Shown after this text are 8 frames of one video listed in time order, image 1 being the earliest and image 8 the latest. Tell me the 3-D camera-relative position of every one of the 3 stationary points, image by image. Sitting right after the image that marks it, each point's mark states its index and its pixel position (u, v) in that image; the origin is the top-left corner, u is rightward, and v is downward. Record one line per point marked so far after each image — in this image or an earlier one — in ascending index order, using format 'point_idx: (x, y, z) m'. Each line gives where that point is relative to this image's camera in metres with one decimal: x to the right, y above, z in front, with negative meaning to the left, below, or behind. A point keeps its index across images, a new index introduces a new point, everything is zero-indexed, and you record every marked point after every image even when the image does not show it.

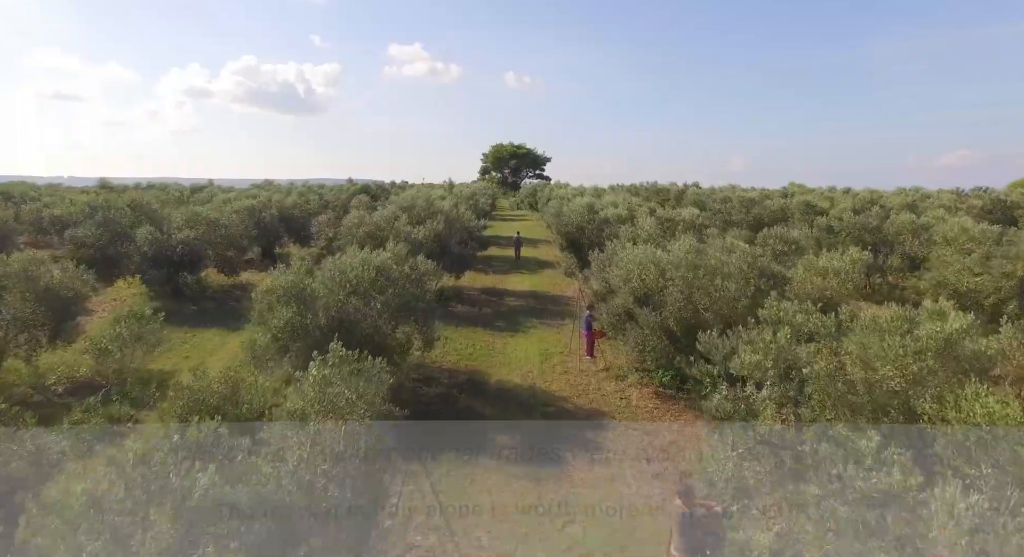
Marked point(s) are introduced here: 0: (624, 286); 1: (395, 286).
0: (+3.2, -0.2, +17.4) m
1: (-3.3, -0.2, +17.2) m
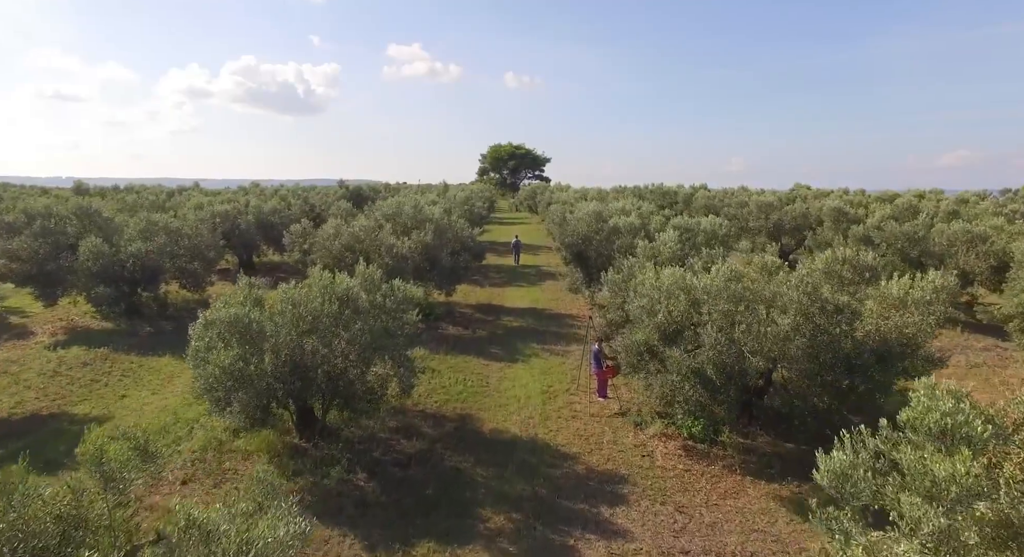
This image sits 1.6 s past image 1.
0: (+3.1, -0.9, +14.2) m
1: (-3.4, -0.9, +14.0) m
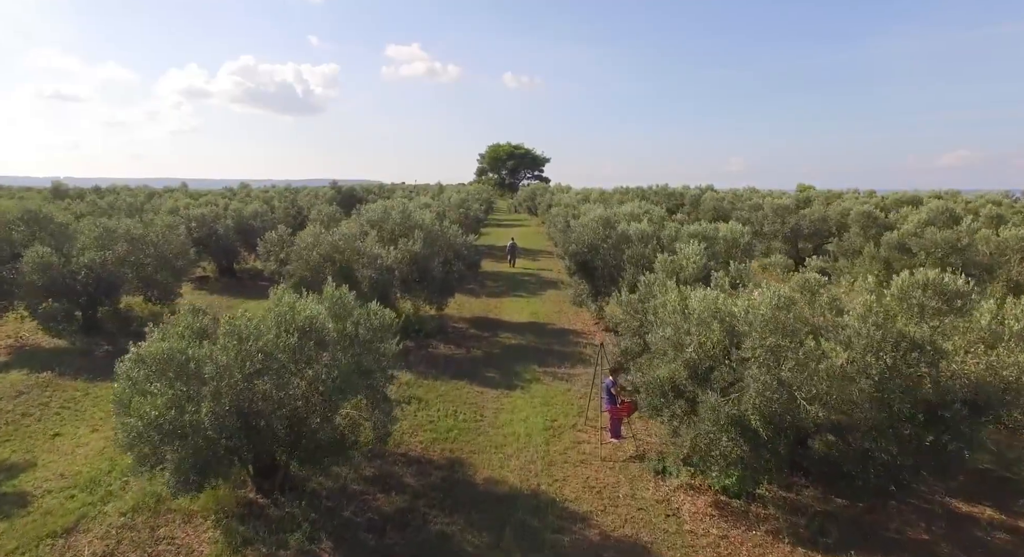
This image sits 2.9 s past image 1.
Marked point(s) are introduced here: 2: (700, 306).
0: (+3.0, -1.4, +11.8) m
1: (-3.4, -1.4, +11.5) m
2: (+3.6, -0.6, +11.8) m
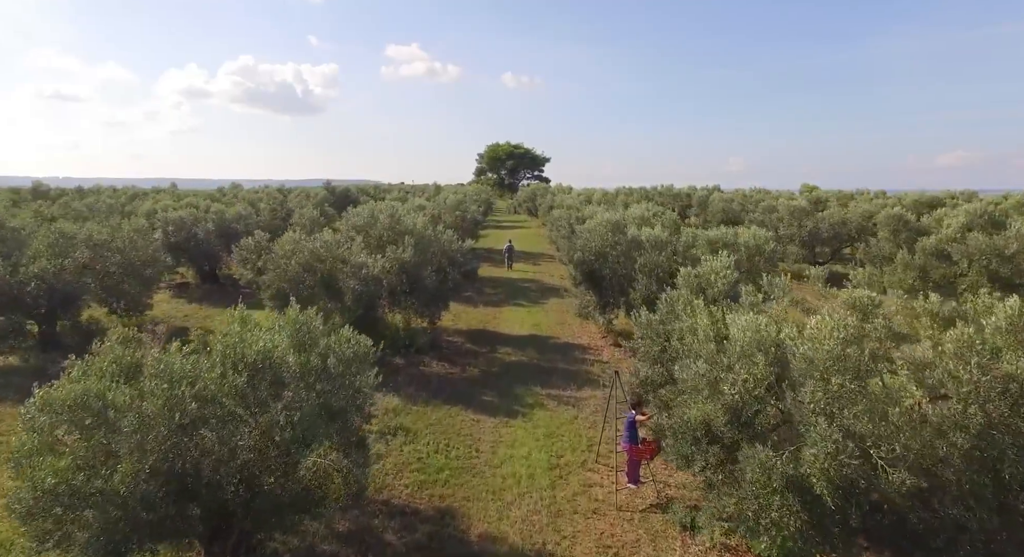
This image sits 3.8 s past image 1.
0: (+3.0, -1.7, +9.7) m
1: (-3.4, -1.7, +9.4) m
2: (+3.6, -0.9, +9.7) m
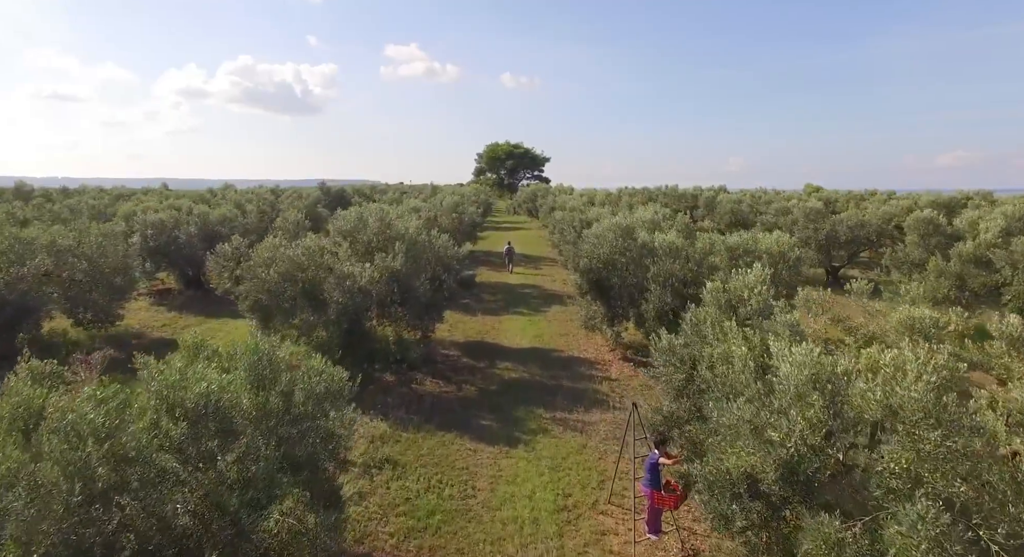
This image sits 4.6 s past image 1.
0: (+3.1, -2.0, +8.0) m
1: (-3.4, -2.0, +7.7) m
2: (+3.7, -1.2, +8.0) m
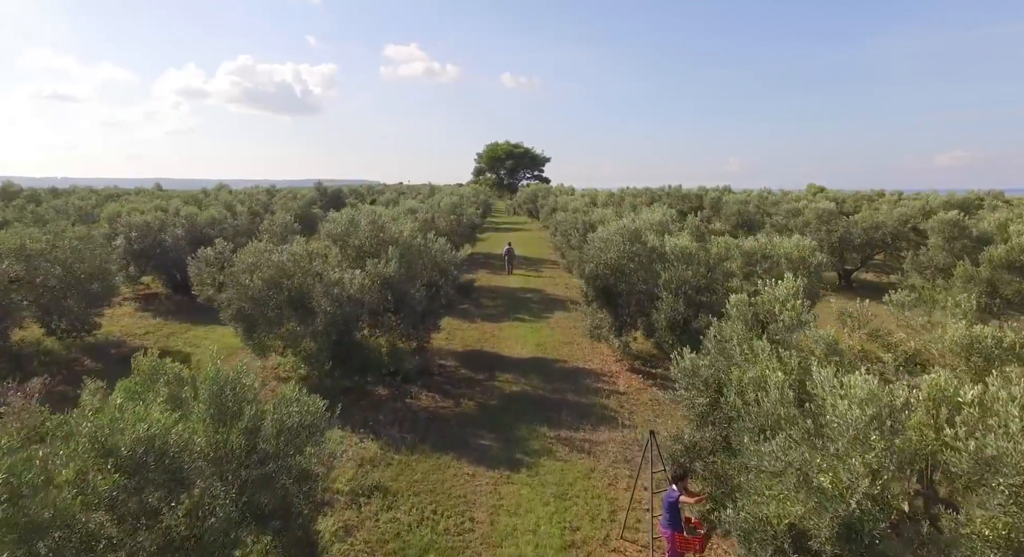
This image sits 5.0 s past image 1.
0: (+3.1, -2.2, +6.8) m
1: (-3.3, -2.2, +6.5) m
2: (+3.7, -1.4, +6.8) m
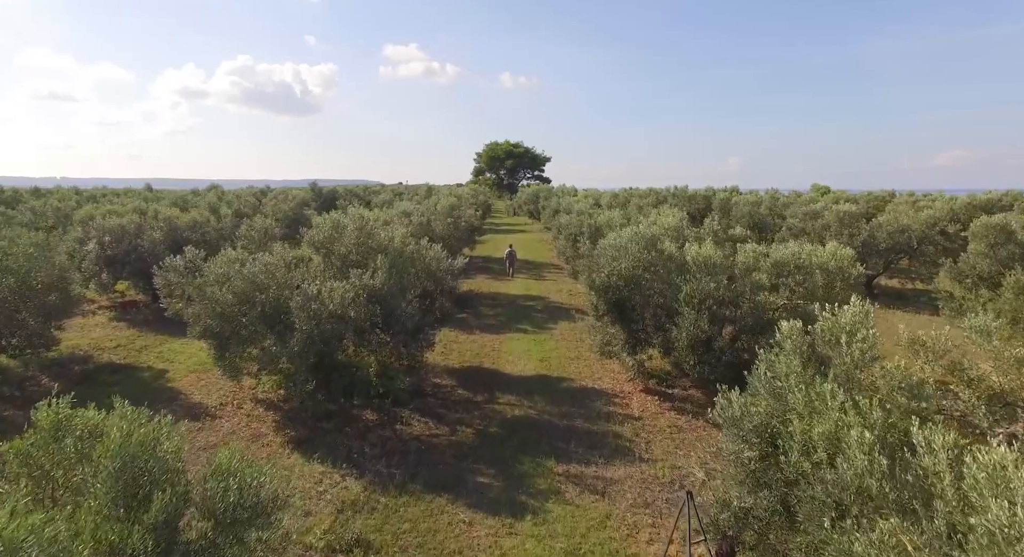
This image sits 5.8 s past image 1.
0: (+3.2, -2.6, +5.0) m
1: (-3.3, -2.5, +4.7) m
2: (+3.8, -1.7, +5.0) m
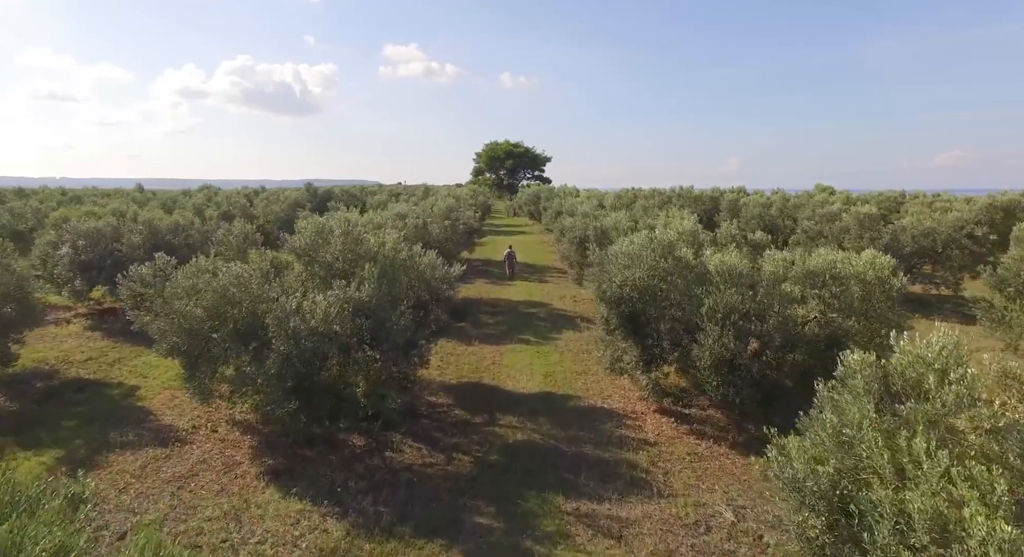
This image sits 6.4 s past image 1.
0: (+3.2, -2.8, +3.4) m
1: (-3.2, -2.8, +3.1) m
2: (+3.8, -2.0, +3.4) m
